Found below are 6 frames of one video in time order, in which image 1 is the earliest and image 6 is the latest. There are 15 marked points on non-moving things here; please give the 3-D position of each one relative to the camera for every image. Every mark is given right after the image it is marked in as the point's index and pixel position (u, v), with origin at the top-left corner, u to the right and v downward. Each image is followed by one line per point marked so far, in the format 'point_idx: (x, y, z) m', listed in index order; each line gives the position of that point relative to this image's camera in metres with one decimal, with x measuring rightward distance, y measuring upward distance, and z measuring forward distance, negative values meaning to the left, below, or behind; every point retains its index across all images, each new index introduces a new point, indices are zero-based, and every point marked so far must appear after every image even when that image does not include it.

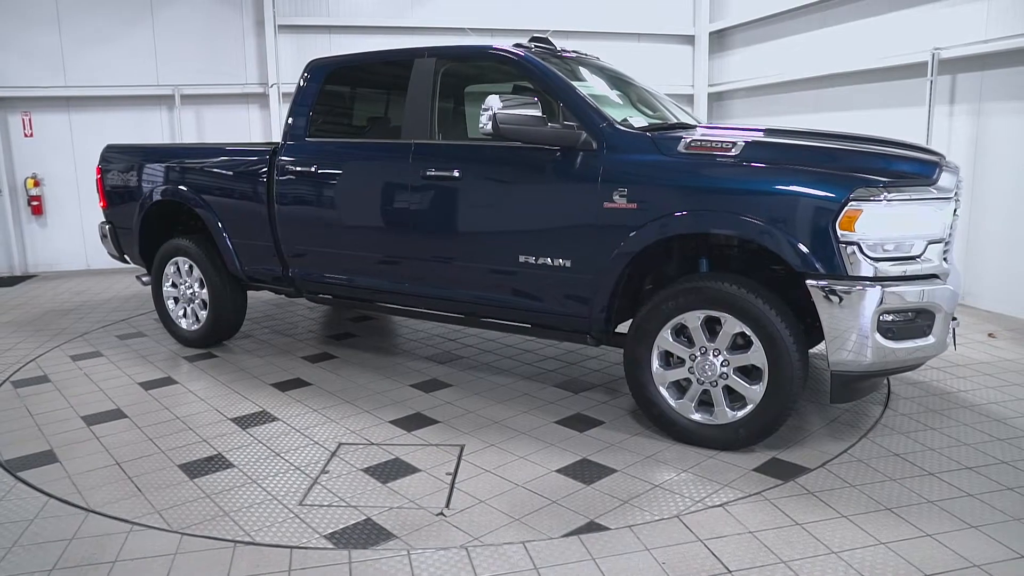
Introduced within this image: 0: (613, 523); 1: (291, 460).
0: (+0.4, -0.9, +2.8) m
1: (-1.0, -0.8, +3.4) m
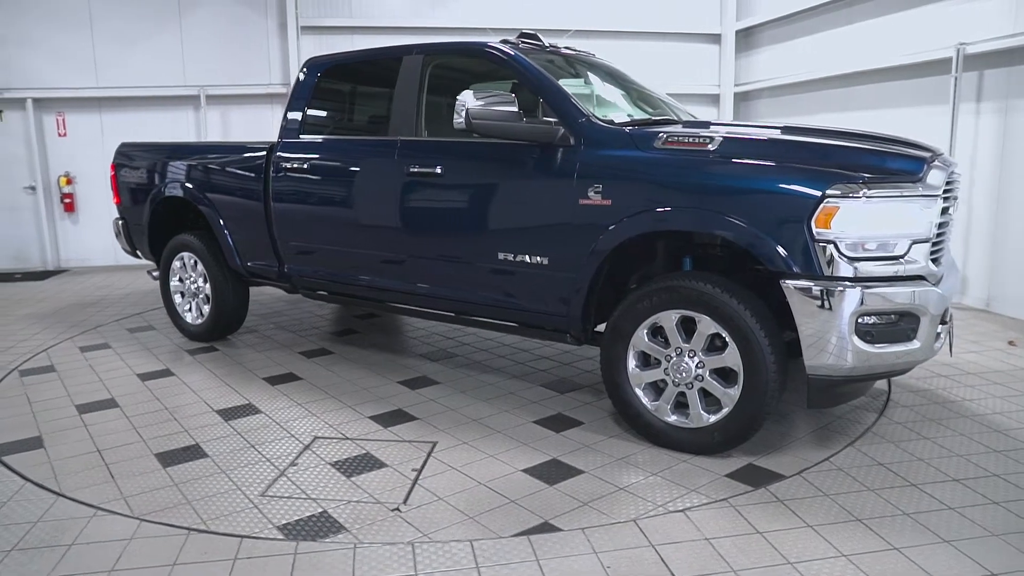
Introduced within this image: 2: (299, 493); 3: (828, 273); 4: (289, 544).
0: (+0.2, -0.9, +2.7) m
1: (-1.2, -0.8, +3.4) m
2: (-0.9, -0.8, +3.0) m
3: (+1.3, +0.1, +3.0) m
4: (-0.8, -0.9, +2.6) m
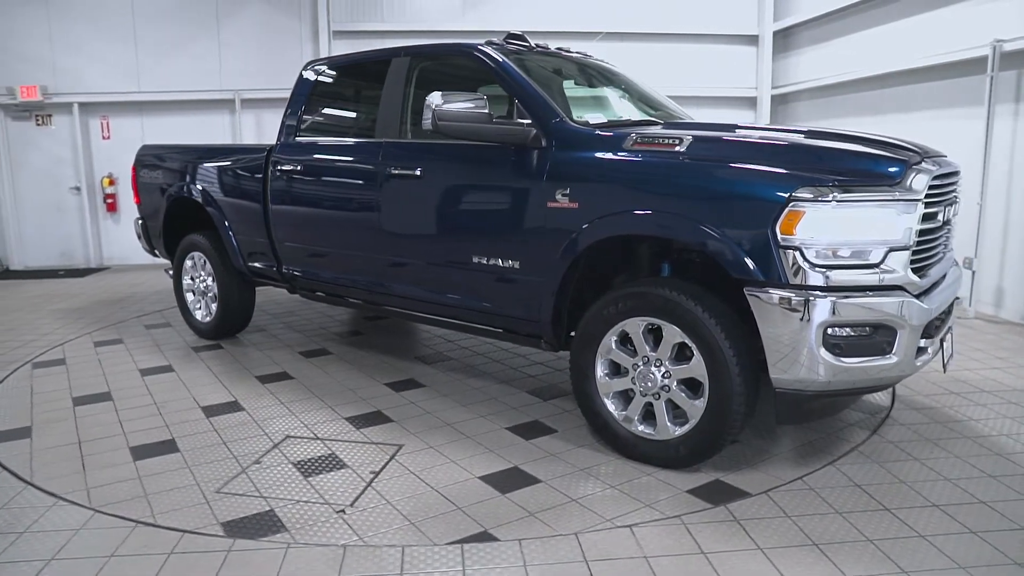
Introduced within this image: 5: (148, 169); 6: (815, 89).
0: (0.0, -0.9, +2.6) m
1: (-1.3, -0.8, +3.5) m
2: (-1.1, -0.8, +3.0) m
3: (+1.1, 0.0, +2.8) m
4: (-1.0, -0.9, +2.6) m
5: (-2.8, +0.9, +5.6) m
6: (+3.4, +2.3, +8.2) m
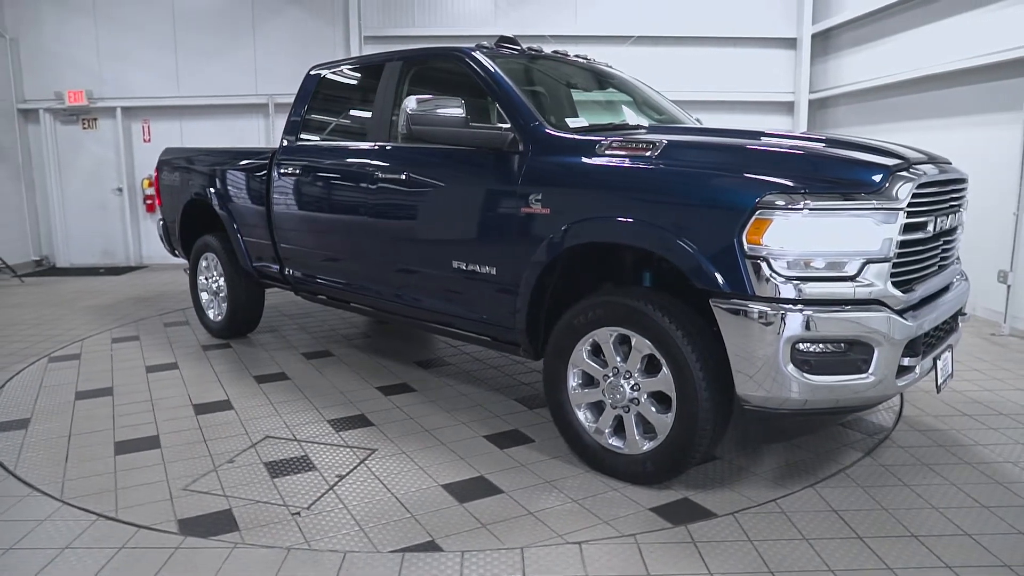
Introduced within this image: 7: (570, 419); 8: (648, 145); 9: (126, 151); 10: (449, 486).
0: (-0.2, -0.9, +2.6) m
1: (-1.5, -0.8, +3.5) m
2: (-1.2, -0.8, +3.1) m
3: (+0.9, 0.0, +2.7) m
4: (-1.2, -0.9, +2.7) m
5: (-2.7, +0.9, +5.8) m
6: (+3.7, +2.1, +7.9) m
7: (+0.3, -0.6, +3.2) m
8: (+0.6, +0.6, +3.1) m
9: (-4.7, +1.7, +8.8) m
10: (-0.3, -0.8, +3.1) m
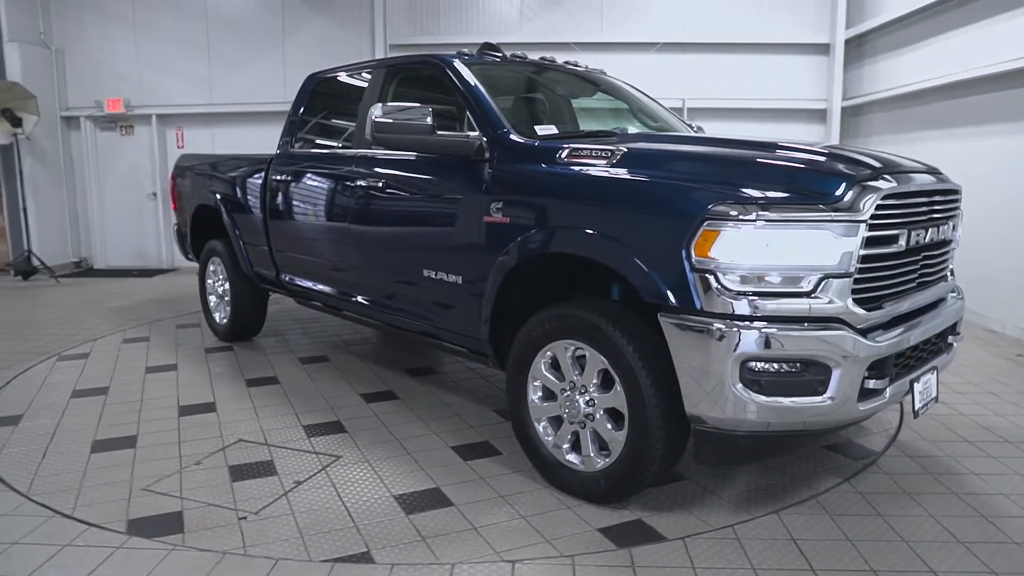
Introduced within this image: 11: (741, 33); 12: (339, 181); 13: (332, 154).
0: (-0.4, -1.0, +2.6) m
1: (-1.6, -0.8, +3.6) m
2: (-1.4, -0.9, +3.1) m
3: (+0.7, -0.1, +2.6) m
4: (-1.5, -0.9, +2.7) m
5: (-2.7, +0.9, +5.9) m
6: (+3.9, +2.0, +7.6) m
7: (+0.1, -0.6, +3.1) m
8: (+0.4, +0.6, +3.0) m
9: (-4.4, +1.6, +9.1) m
10: (-0.5, -0.9, +3.0) m
11: (+2.7, +3.0, +8.5) m
12: (-1.0, +0.6, +4.3) m
13: (-1.1, +0.8, +4.4) m
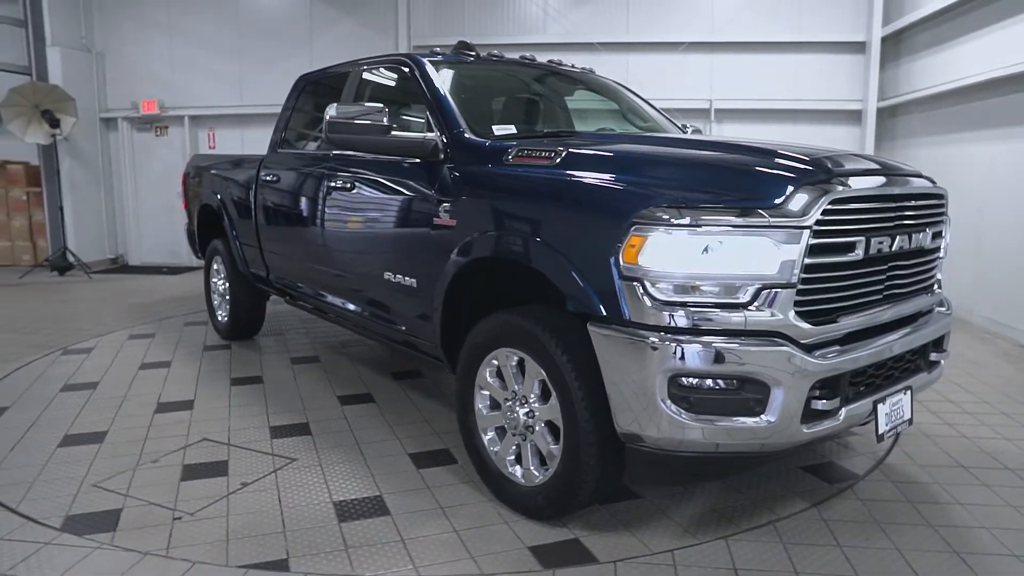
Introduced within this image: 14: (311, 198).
0: (-0.7, -1.0, +2.5) m
1: (-1.8, -0.8, +3.6) m
2: (-1.7, -0.9, +3.1) m
3: (+0.5, -0.1, +2.4) m
4: (-1.7, -0.9, +2.7) m
5: (-2.7, +0.9, +6.0) m
6: (+4.1, +1.9, +7.2) m
7: (-0.1, -0.6, +3.0) m
8: (+0.2, +0.5, +2.9) m
9: (-4.1, +1.7, +9.4) m
10: (-0.7, -0.9, +3.0) m
11: (+2.9, +2.9, +8.2) m
12: (-1.1, +0.6, +4.2) m
13: (-1.2, +0.8, +4.4) m
14: (-1.2, +0.5, +4.3) m
